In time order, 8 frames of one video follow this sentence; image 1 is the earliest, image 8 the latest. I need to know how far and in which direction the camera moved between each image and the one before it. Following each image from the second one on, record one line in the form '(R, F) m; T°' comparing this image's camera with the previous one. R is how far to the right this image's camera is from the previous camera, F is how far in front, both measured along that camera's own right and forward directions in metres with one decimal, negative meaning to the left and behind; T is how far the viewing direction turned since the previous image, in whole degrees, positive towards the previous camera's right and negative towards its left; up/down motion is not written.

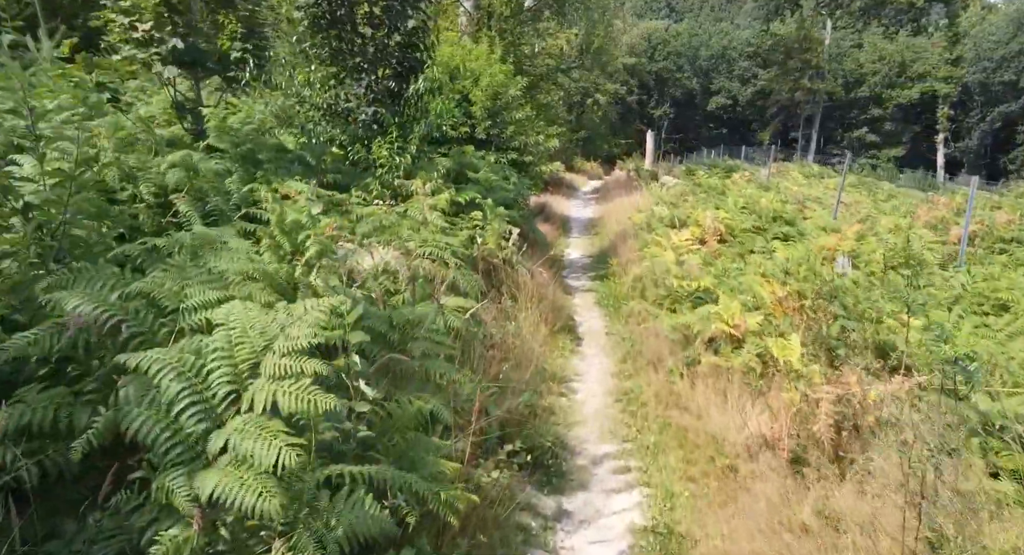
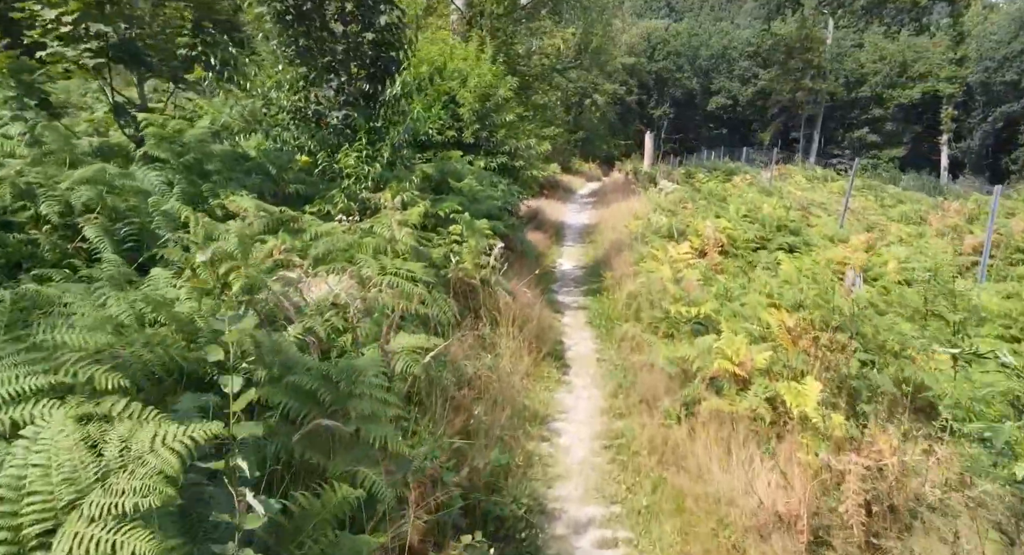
(+0.2, +0.7) m; 0°
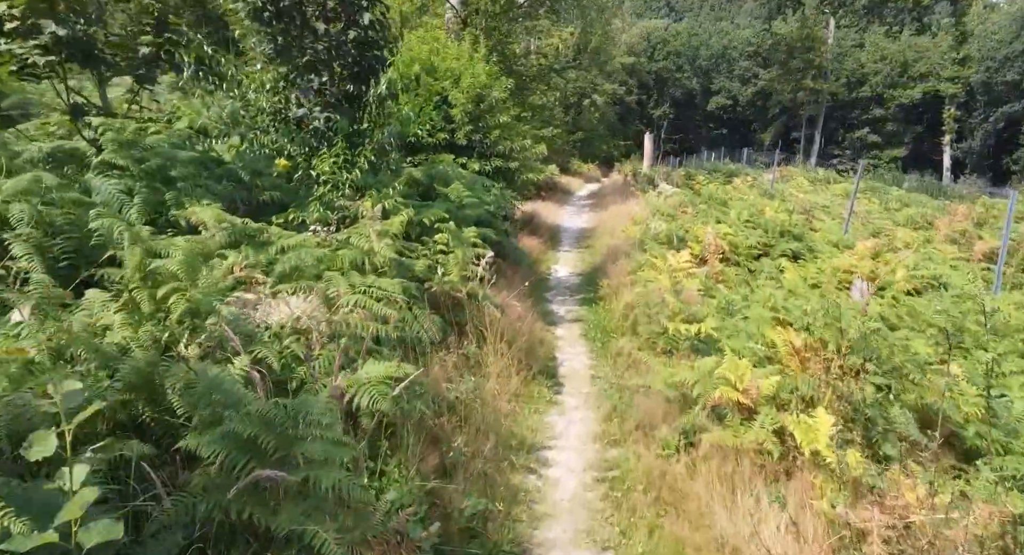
(+0.1, +0.4) m; 0°
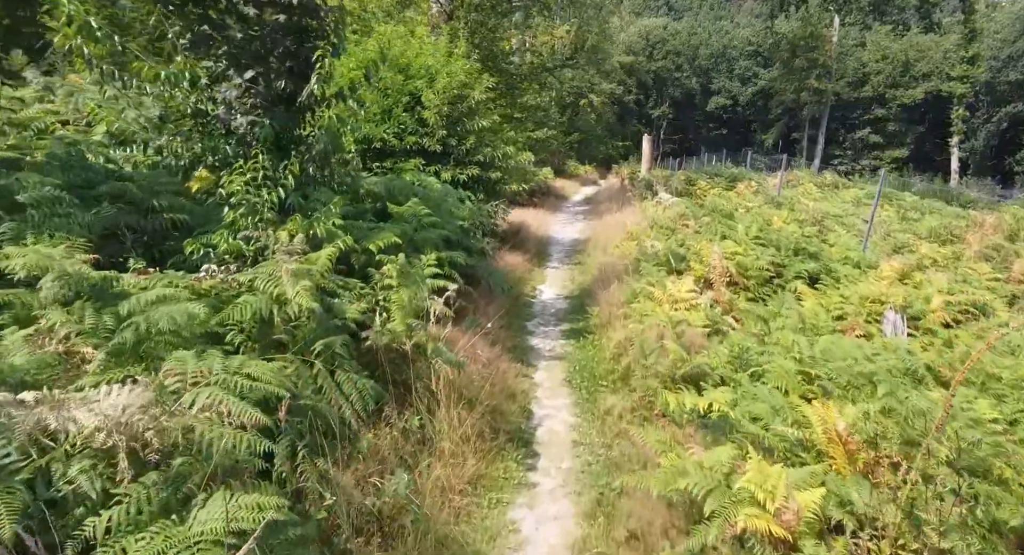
(+0.3, +1.3) m; 0°
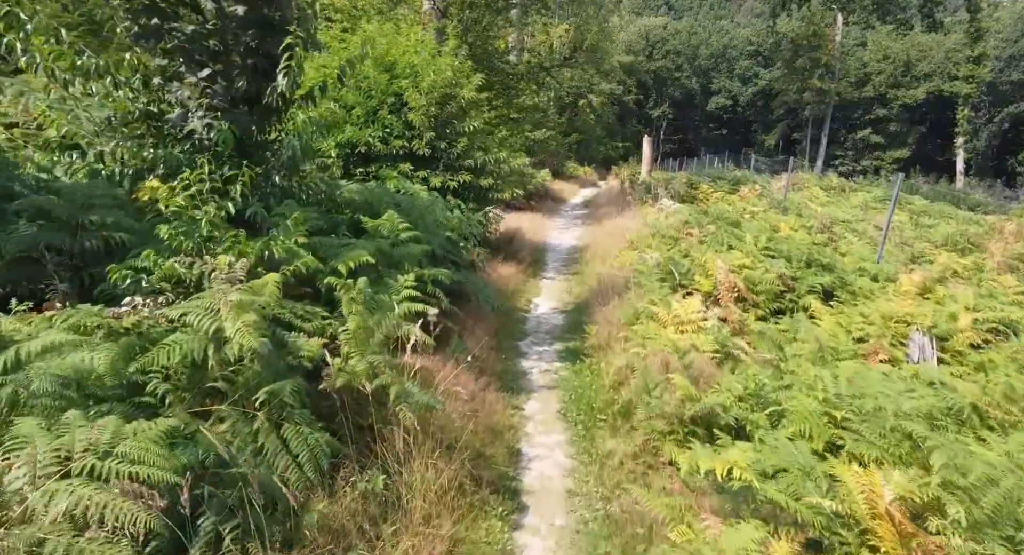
(+0.1, +0.7) m; 0°
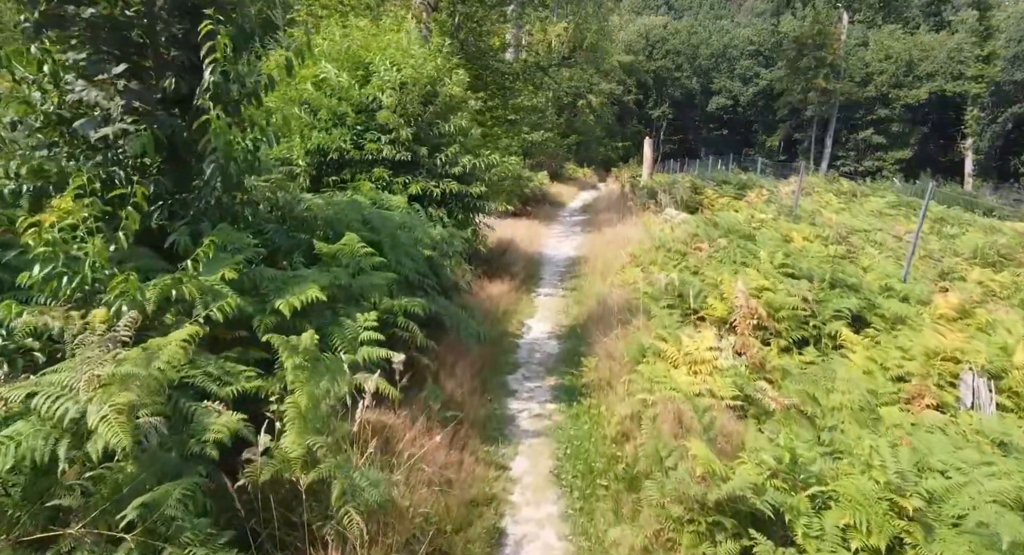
(+0.1, +1.0) m; 0°
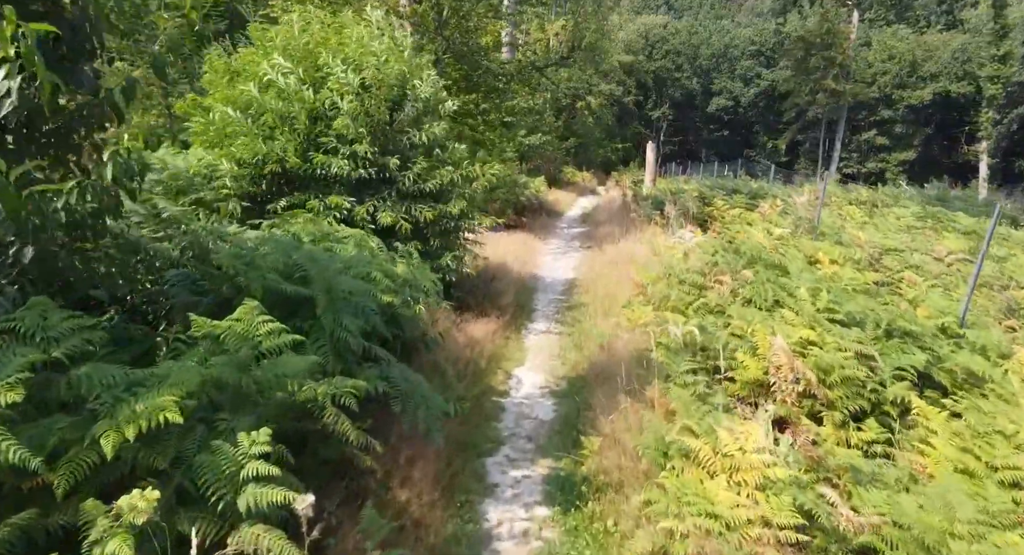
(+0.1, +1.6) m; 0°
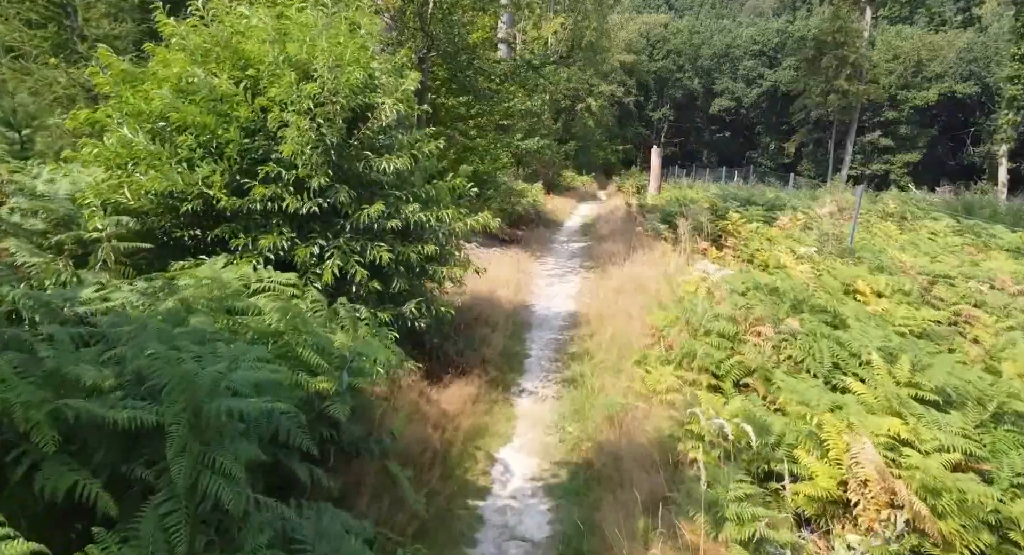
(+0.1, +1.8) m; 0°
